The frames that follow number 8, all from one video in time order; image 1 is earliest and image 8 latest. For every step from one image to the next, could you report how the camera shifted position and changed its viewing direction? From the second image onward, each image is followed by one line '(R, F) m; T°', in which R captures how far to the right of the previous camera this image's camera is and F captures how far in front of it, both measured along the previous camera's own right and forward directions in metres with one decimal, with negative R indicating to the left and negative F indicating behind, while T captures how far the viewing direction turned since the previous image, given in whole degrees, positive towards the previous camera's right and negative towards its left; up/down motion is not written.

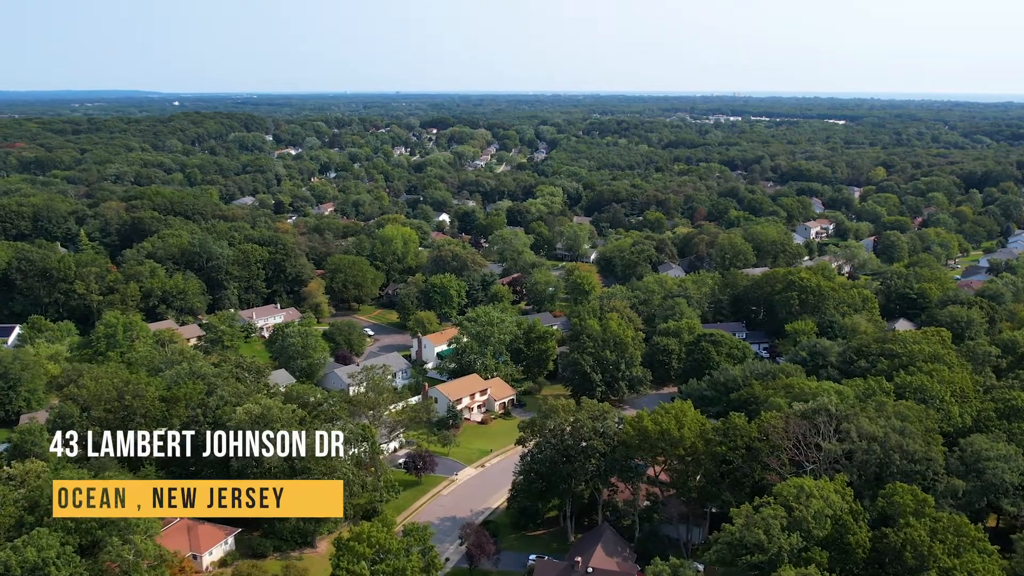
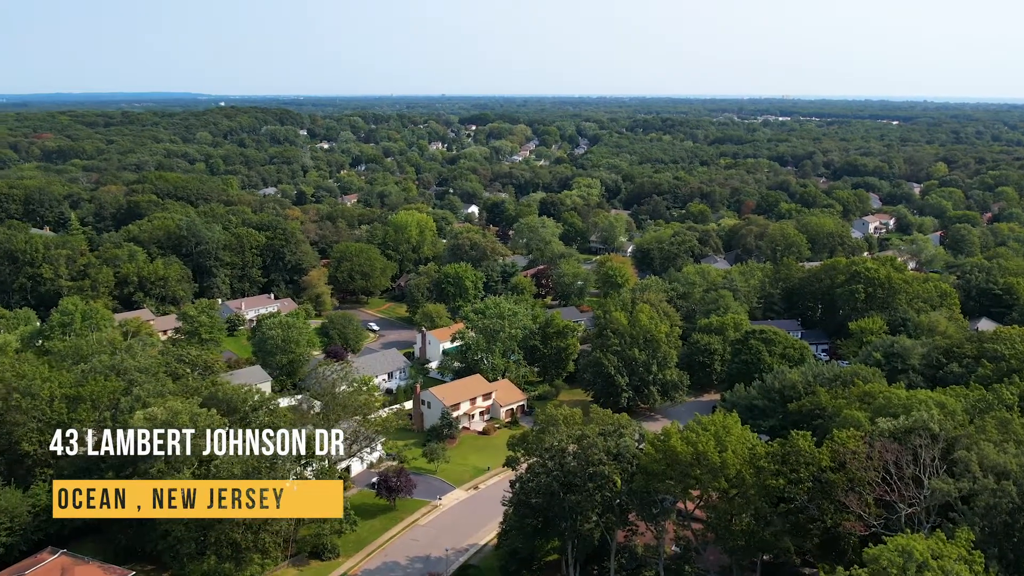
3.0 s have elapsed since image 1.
(+1.3, +7.4) m; -3°
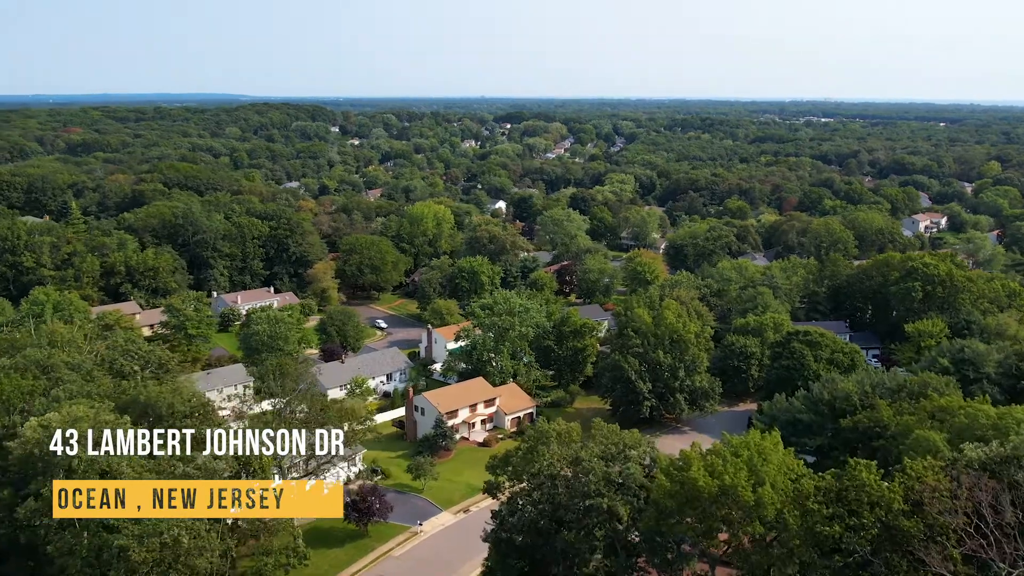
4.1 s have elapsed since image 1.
(+1.0, +4.6) m; -2°
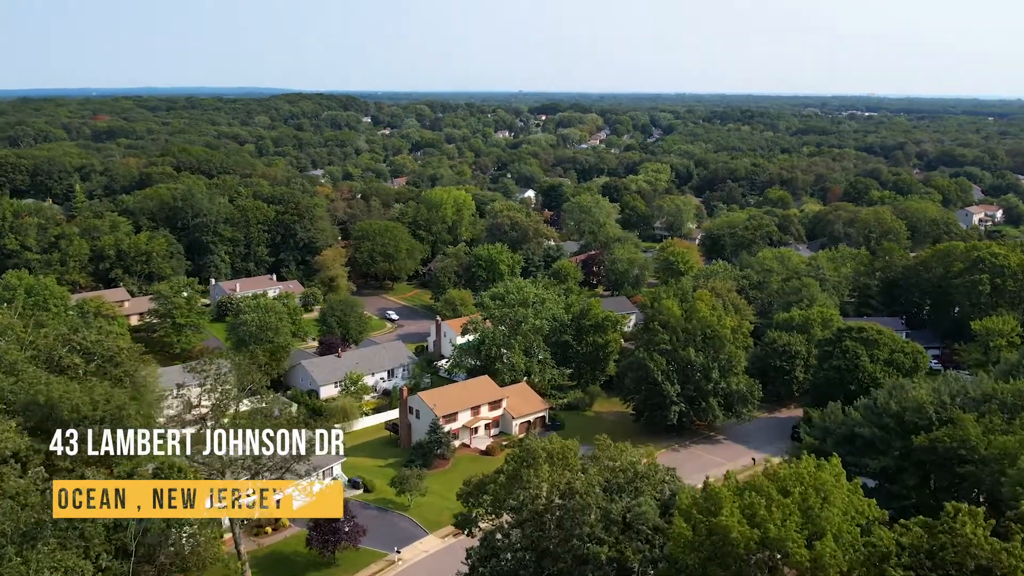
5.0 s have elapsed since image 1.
(+0.8, +4.2) m; -2°
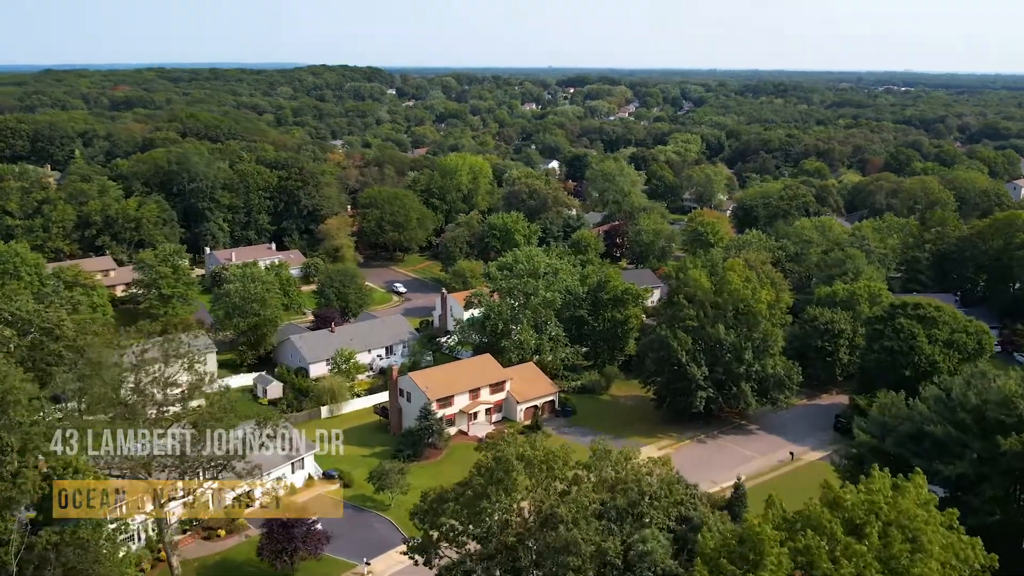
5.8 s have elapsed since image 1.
(+0.6, +3.5) m; -2°
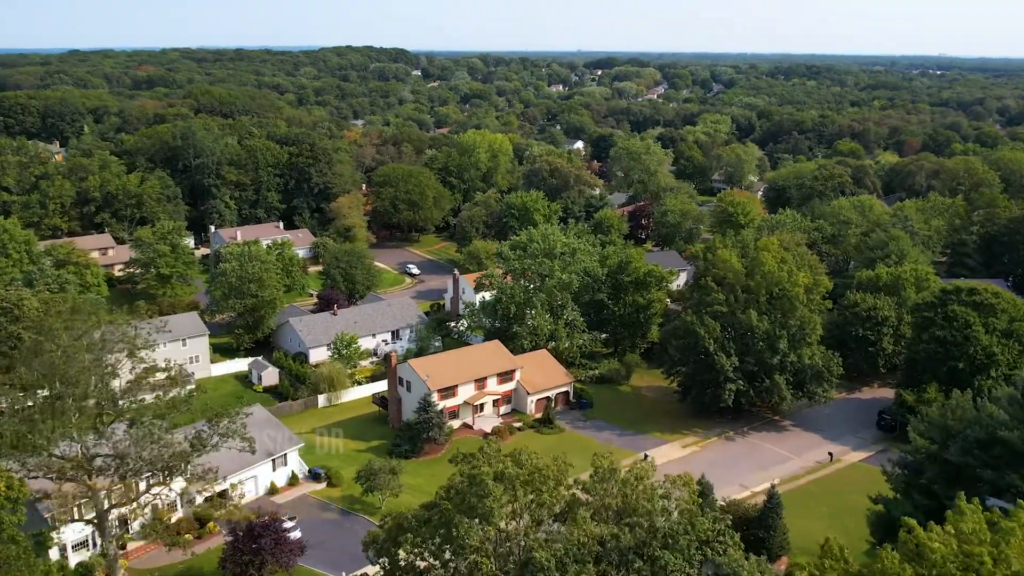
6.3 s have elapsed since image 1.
(+0.4, +2.3) m; -2°
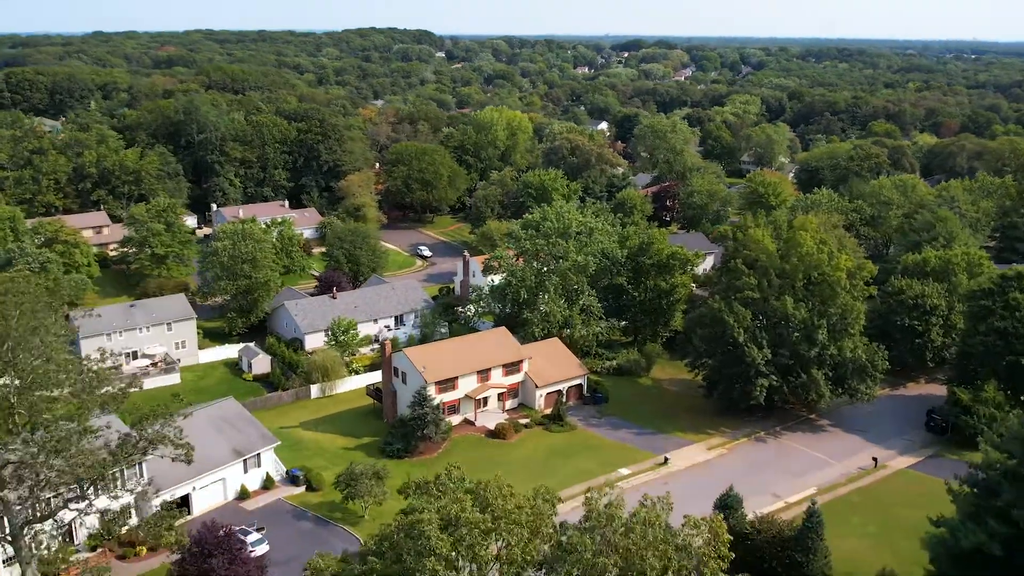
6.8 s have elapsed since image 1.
(+0.4, +2.3) m; -1°
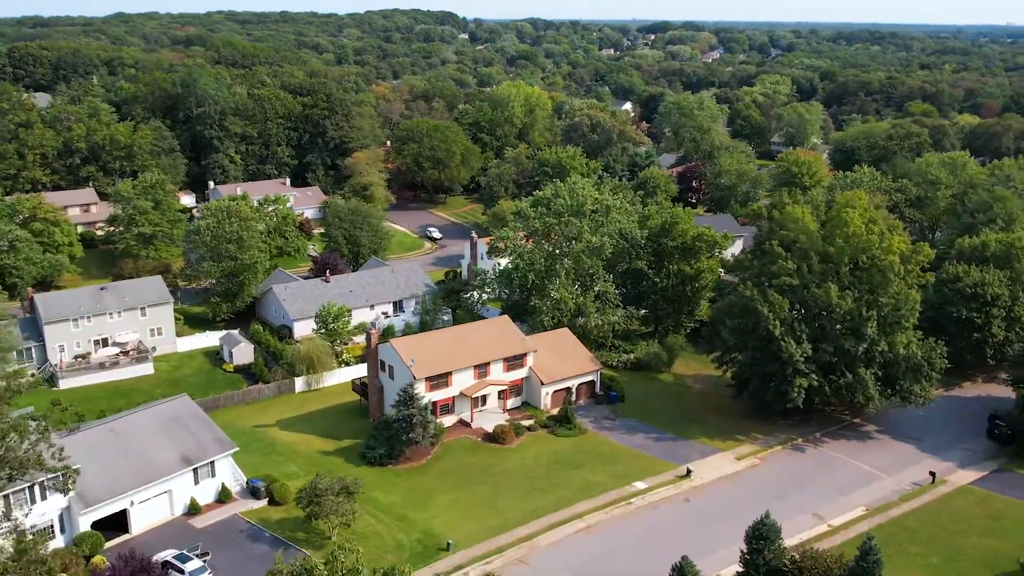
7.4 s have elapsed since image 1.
(+0.4, +2.6) m; -1°
